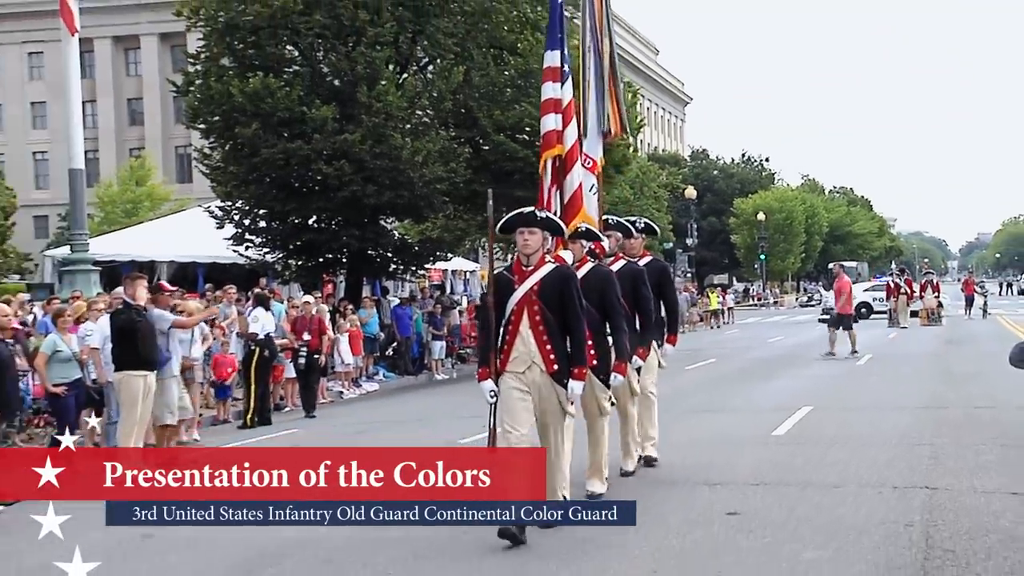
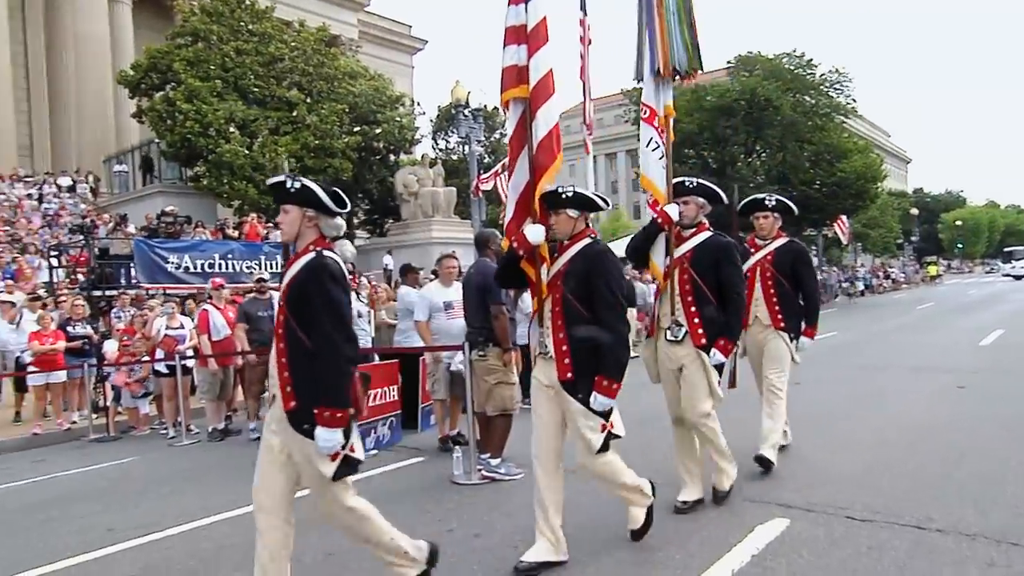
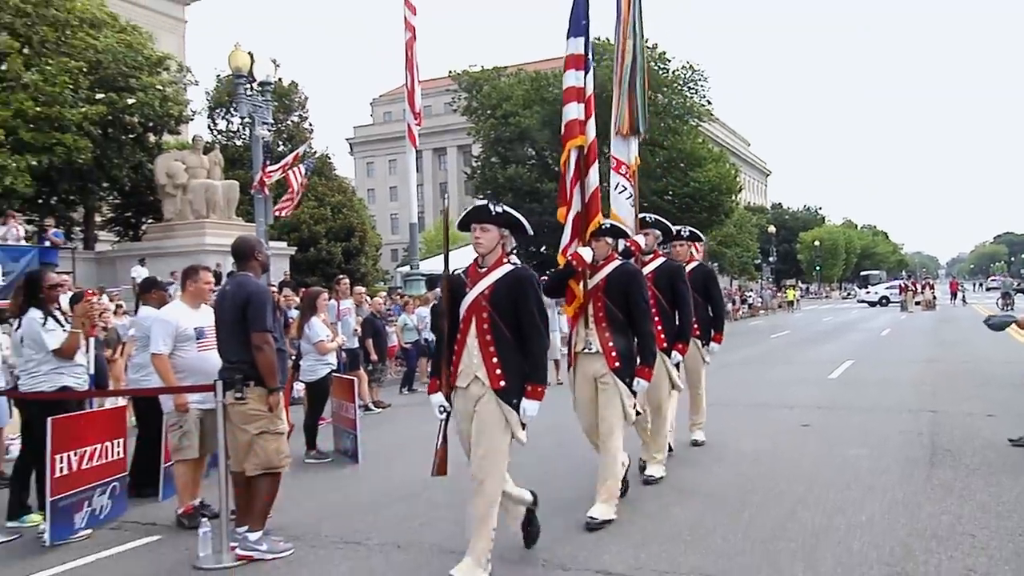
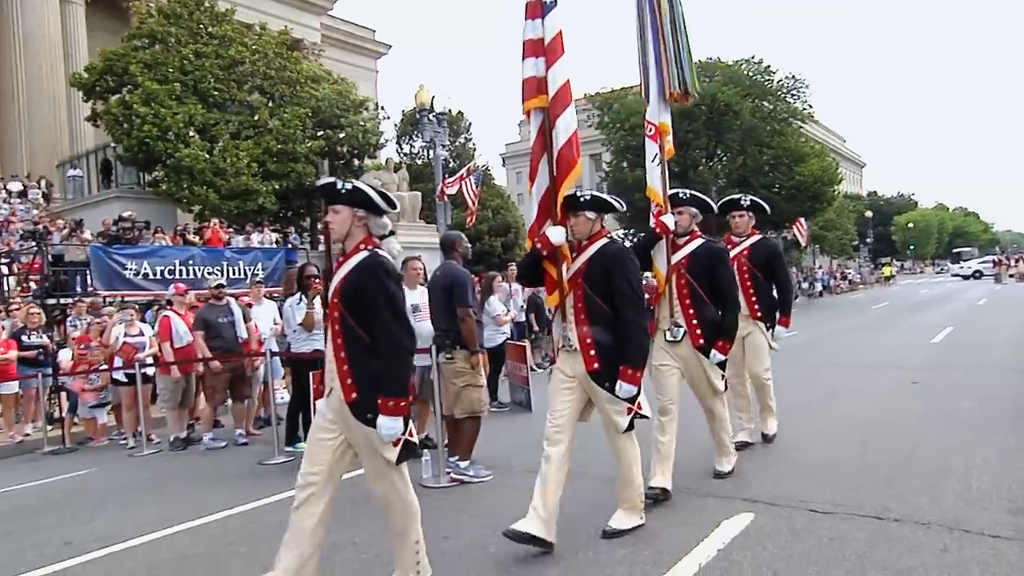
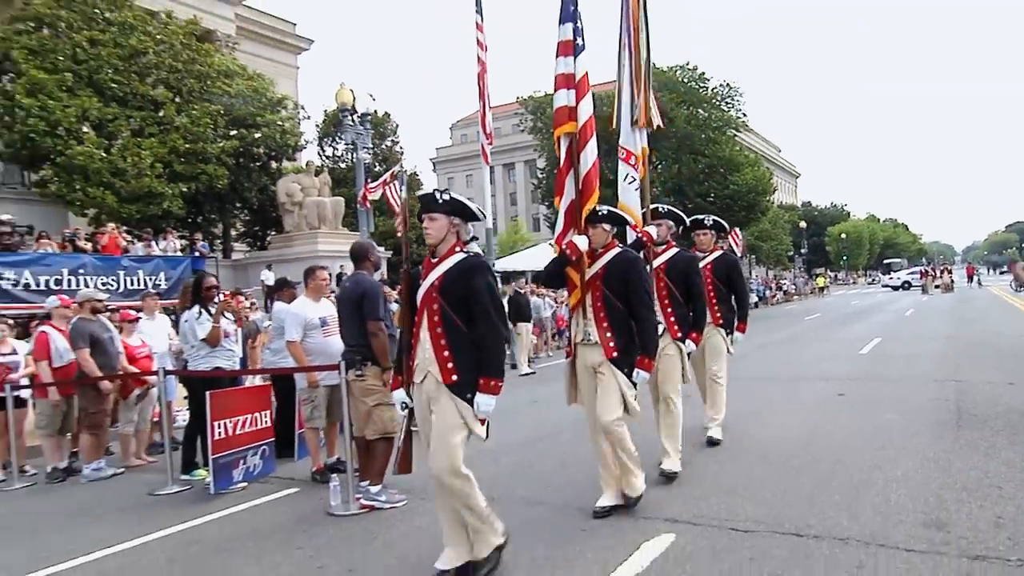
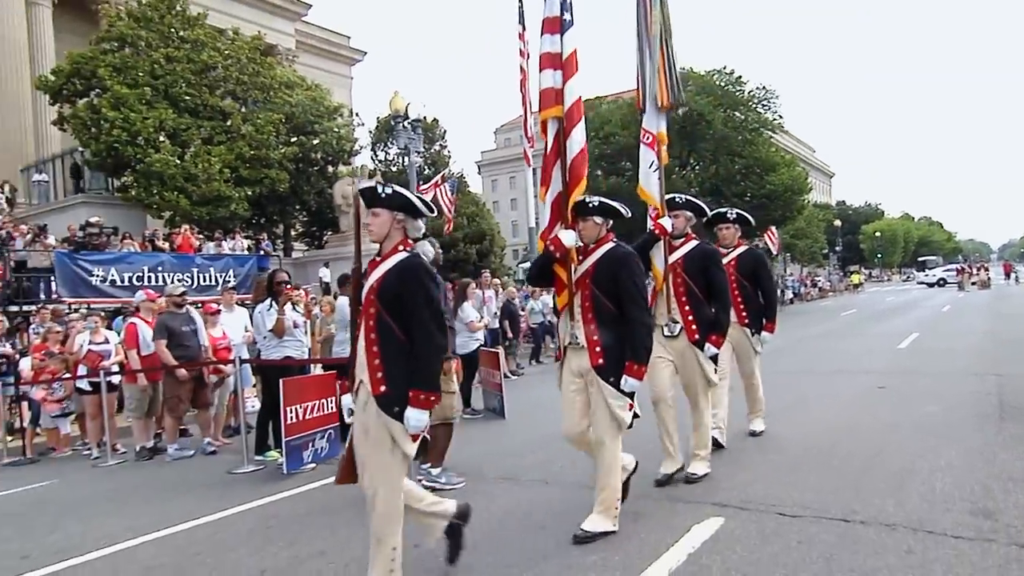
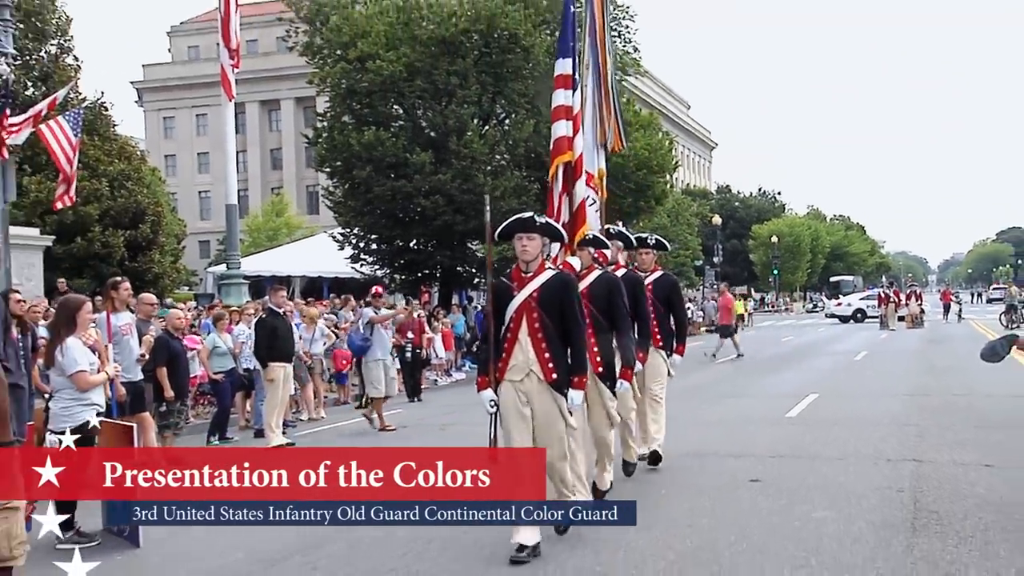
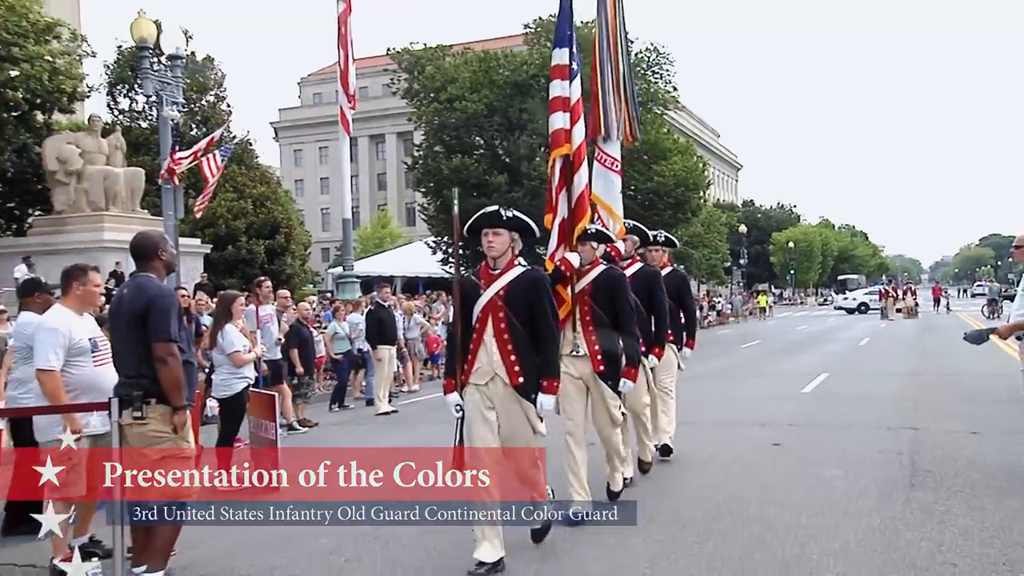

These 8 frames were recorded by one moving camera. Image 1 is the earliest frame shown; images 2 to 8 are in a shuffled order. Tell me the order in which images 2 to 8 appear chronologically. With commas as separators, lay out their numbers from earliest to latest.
7, 8, 3, 5, 6, 4, 2
